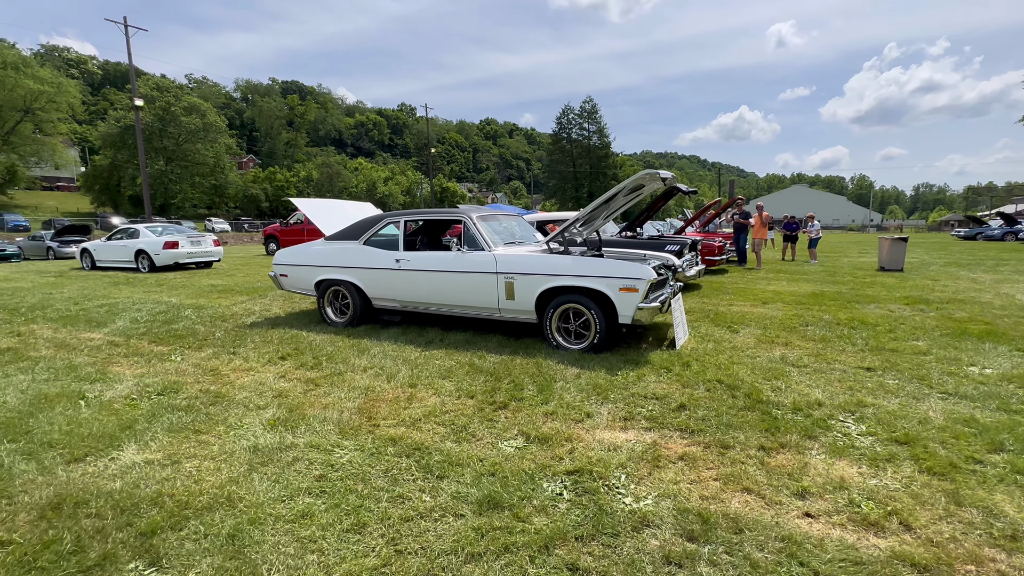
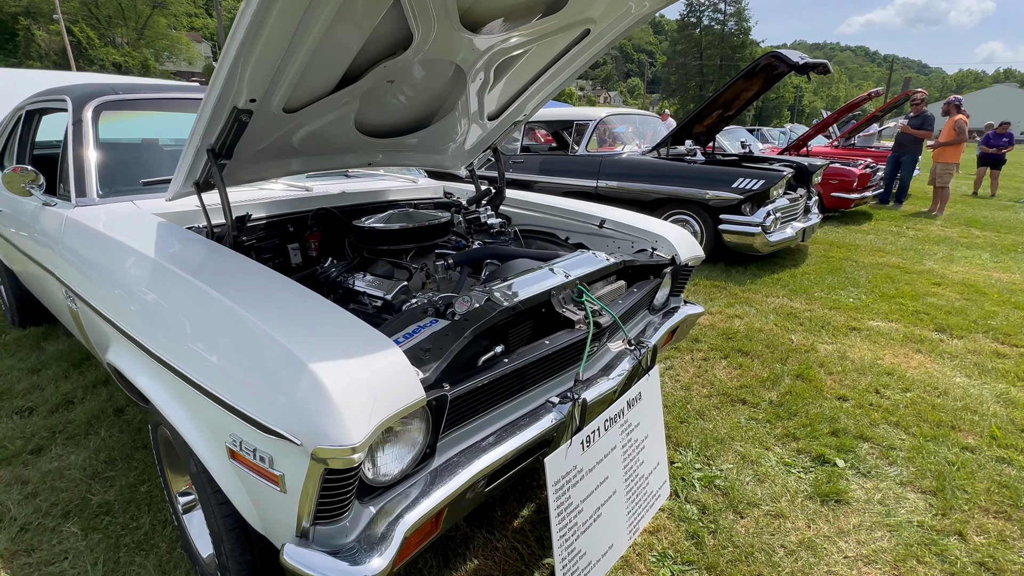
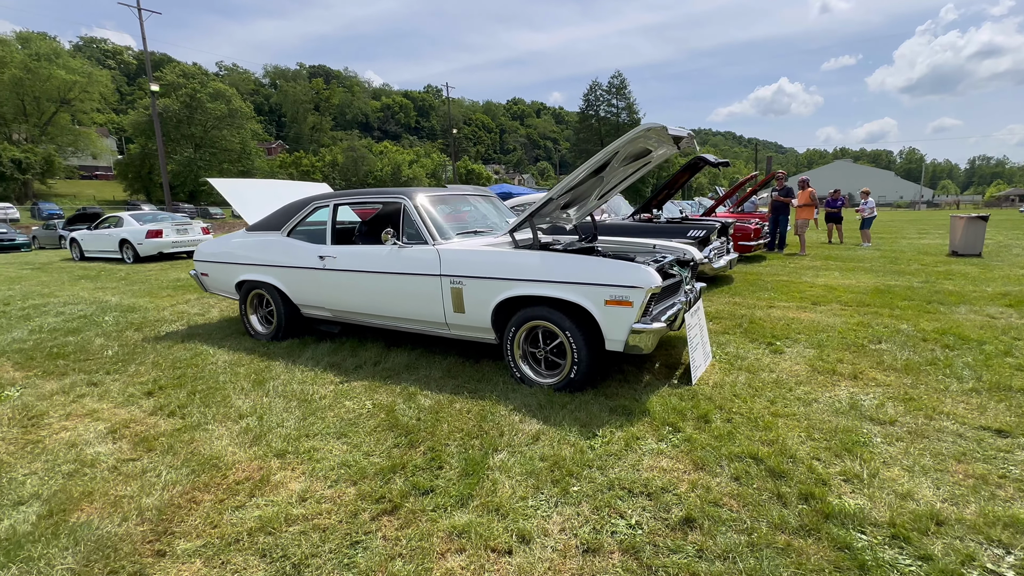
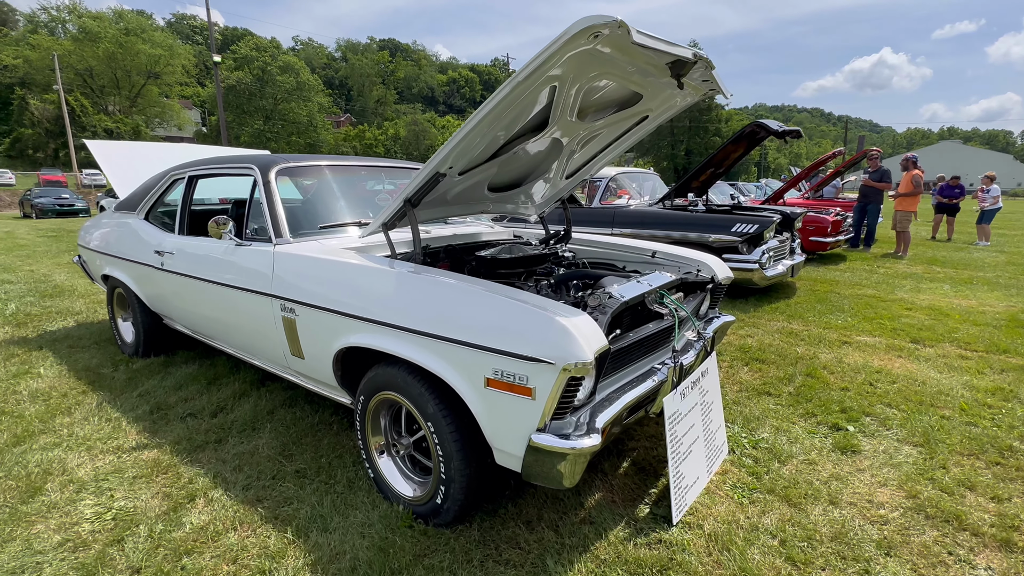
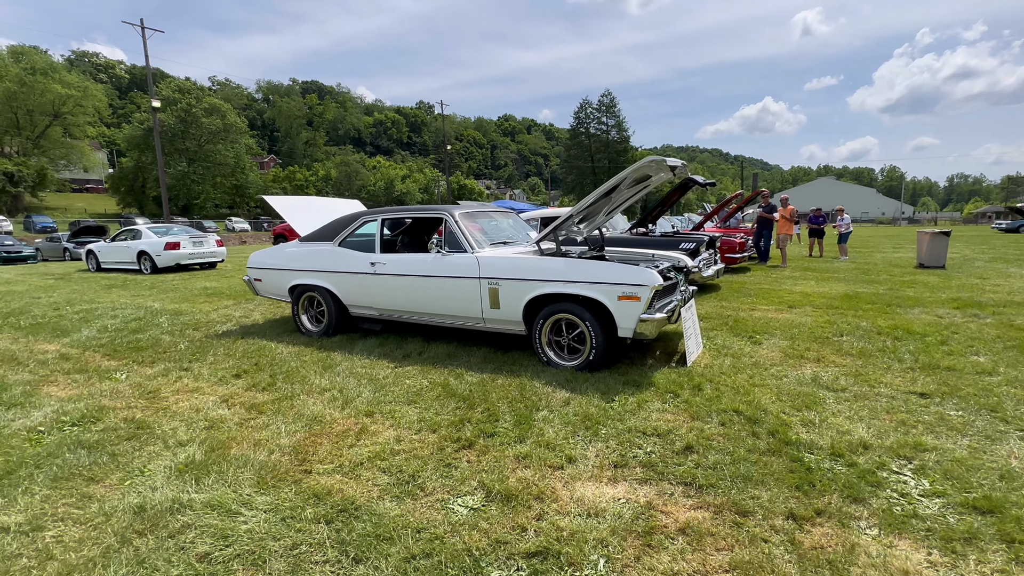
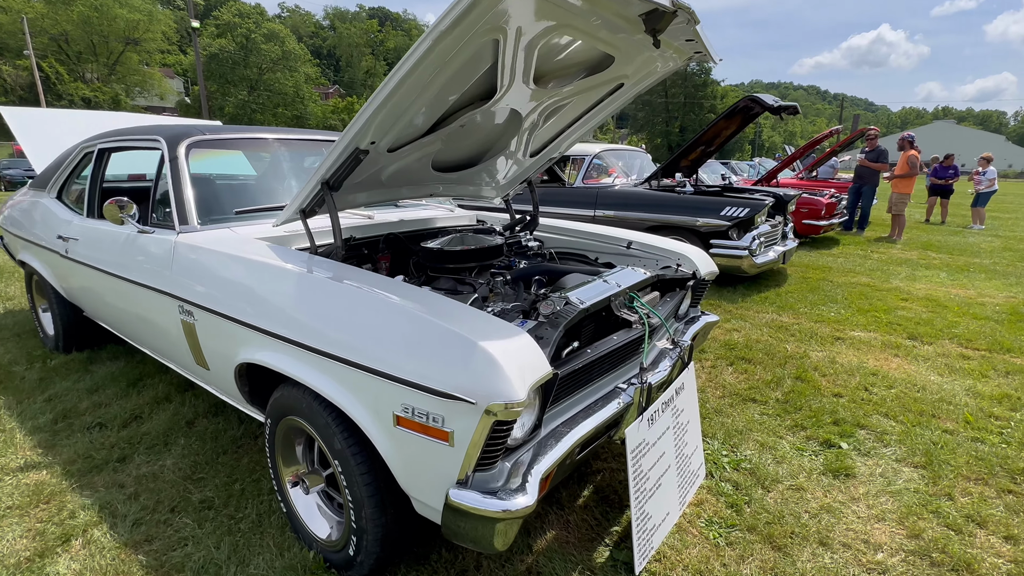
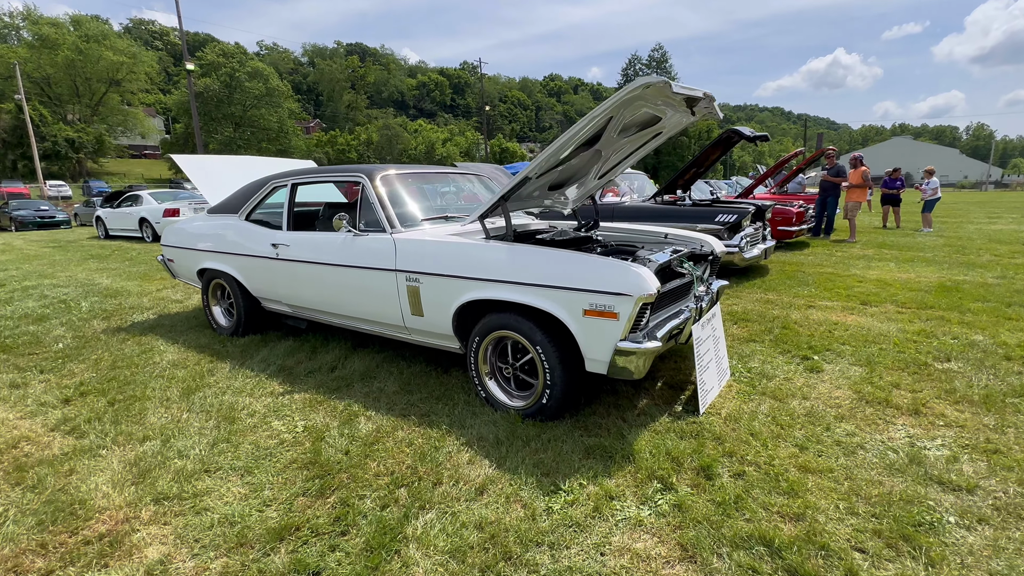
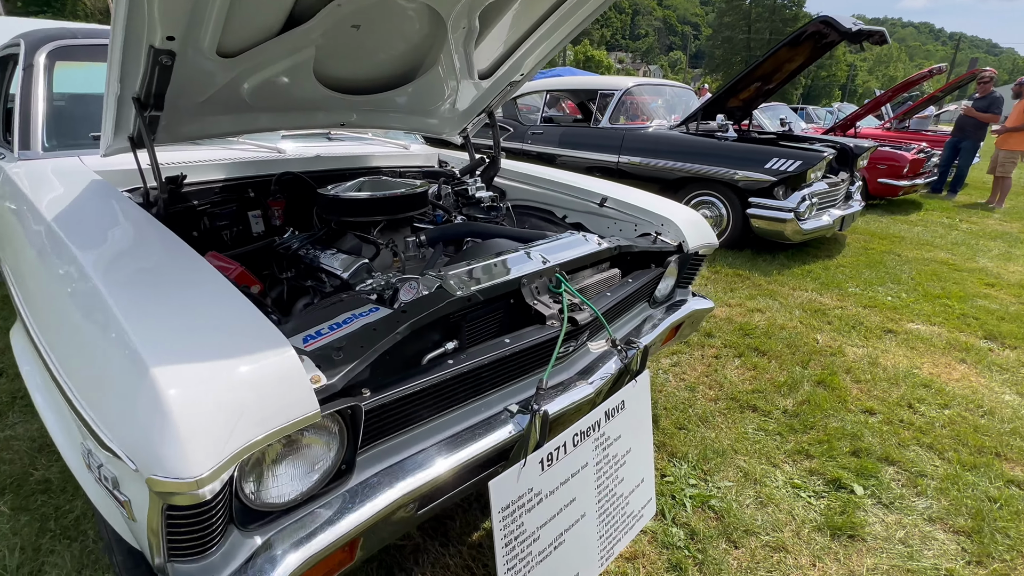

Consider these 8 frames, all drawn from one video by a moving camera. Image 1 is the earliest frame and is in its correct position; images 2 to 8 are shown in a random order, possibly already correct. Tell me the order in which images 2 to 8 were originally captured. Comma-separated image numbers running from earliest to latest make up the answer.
5, 3, 7, 4, 6, 2, 8
